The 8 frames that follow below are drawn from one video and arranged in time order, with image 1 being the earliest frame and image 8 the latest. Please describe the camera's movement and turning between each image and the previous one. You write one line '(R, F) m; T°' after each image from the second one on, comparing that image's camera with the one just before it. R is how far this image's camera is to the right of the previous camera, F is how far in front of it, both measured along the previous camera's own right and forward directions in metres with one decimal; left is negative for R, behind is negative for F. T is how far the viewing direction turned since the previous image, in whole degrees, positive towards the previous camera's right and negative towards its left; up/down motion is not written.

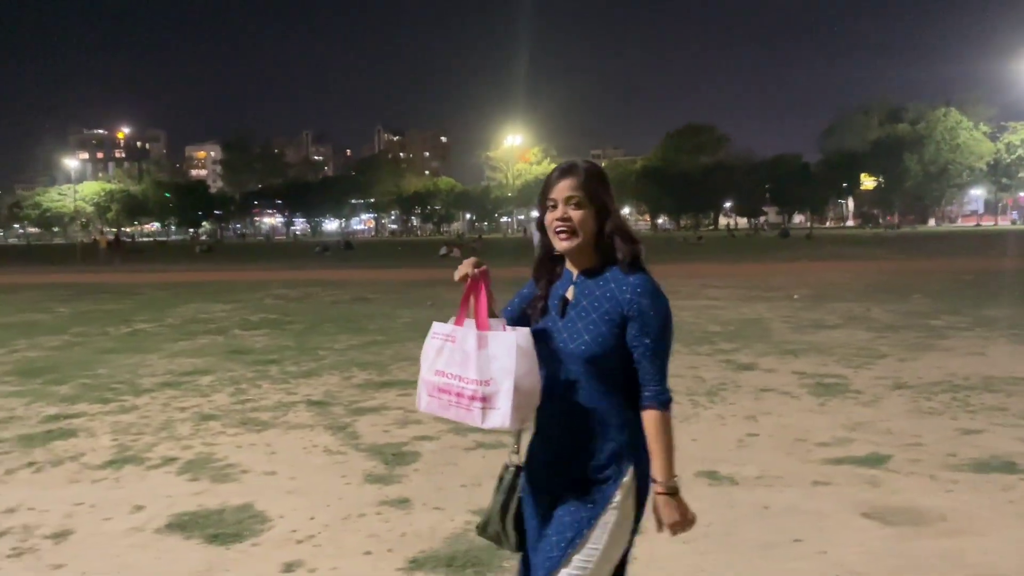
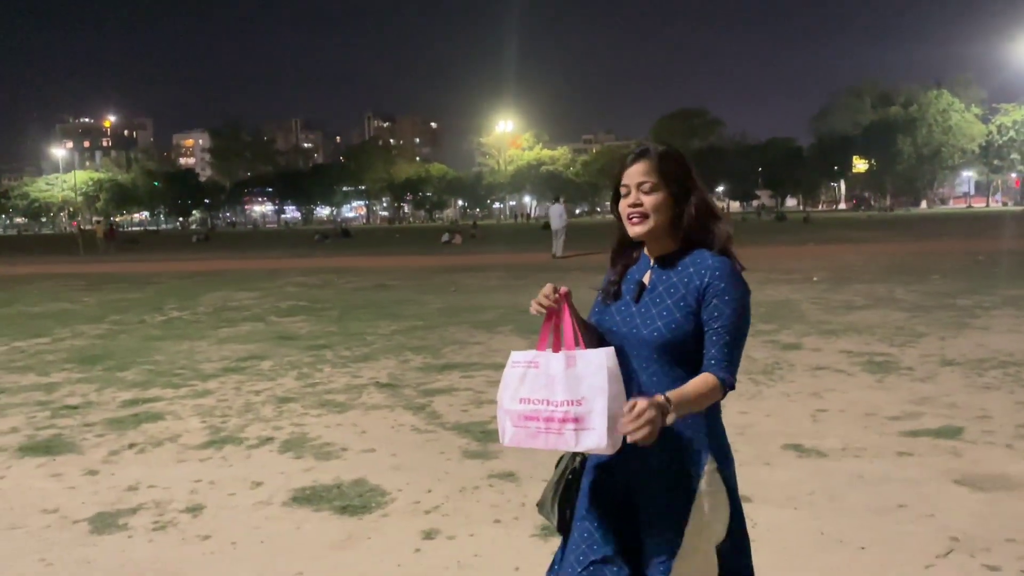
(-0.6, -0.2) m; 0°
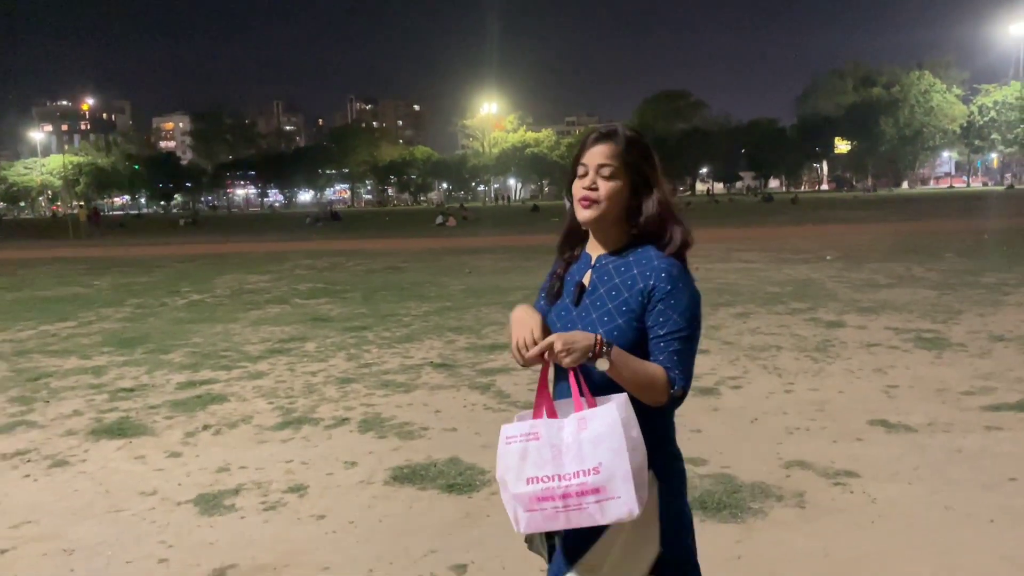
(-0.6, 0.0) m; +1°
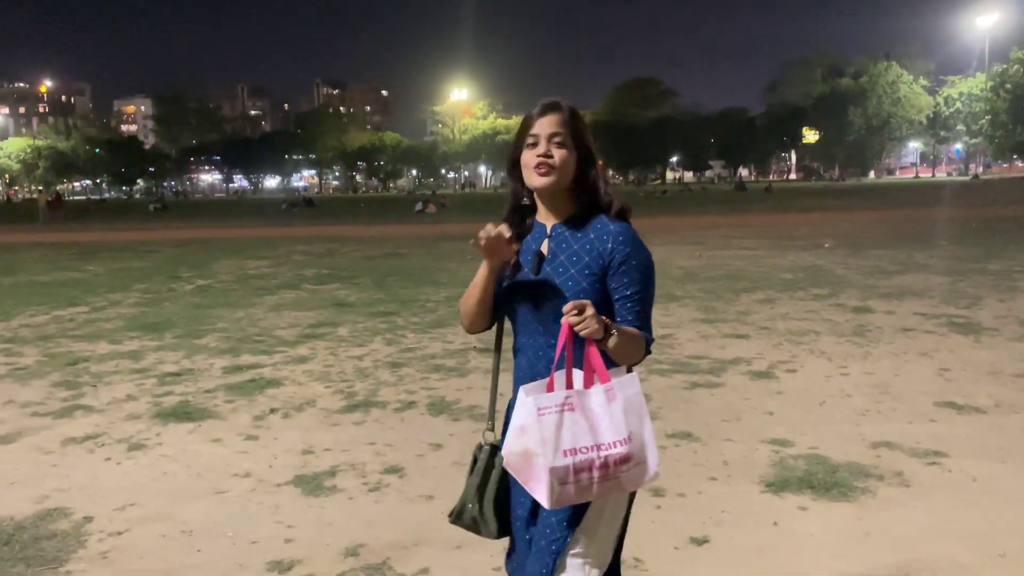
(-0.7, 0.0) m; +2°
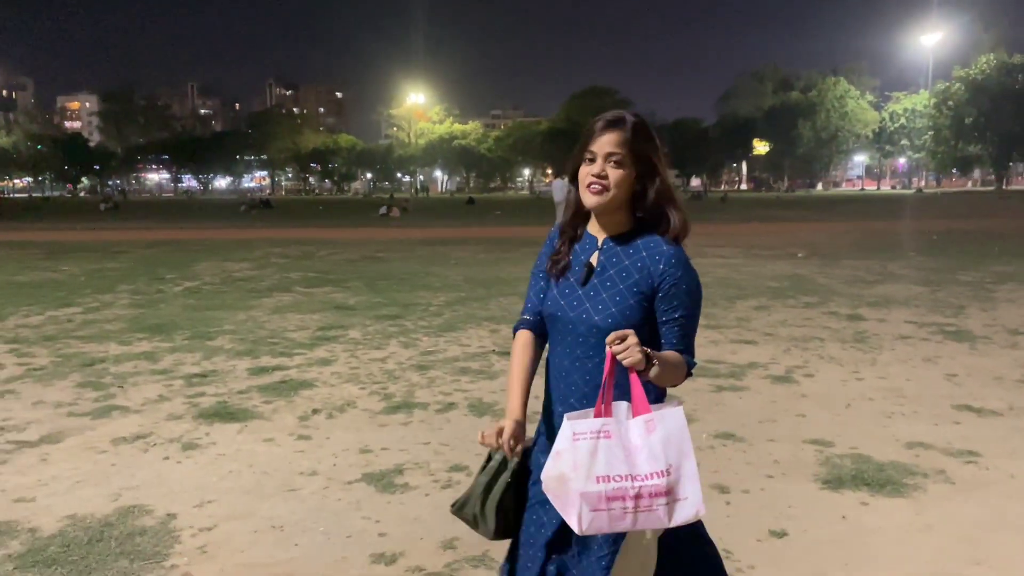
(-0.6, -0.2) m; +3°
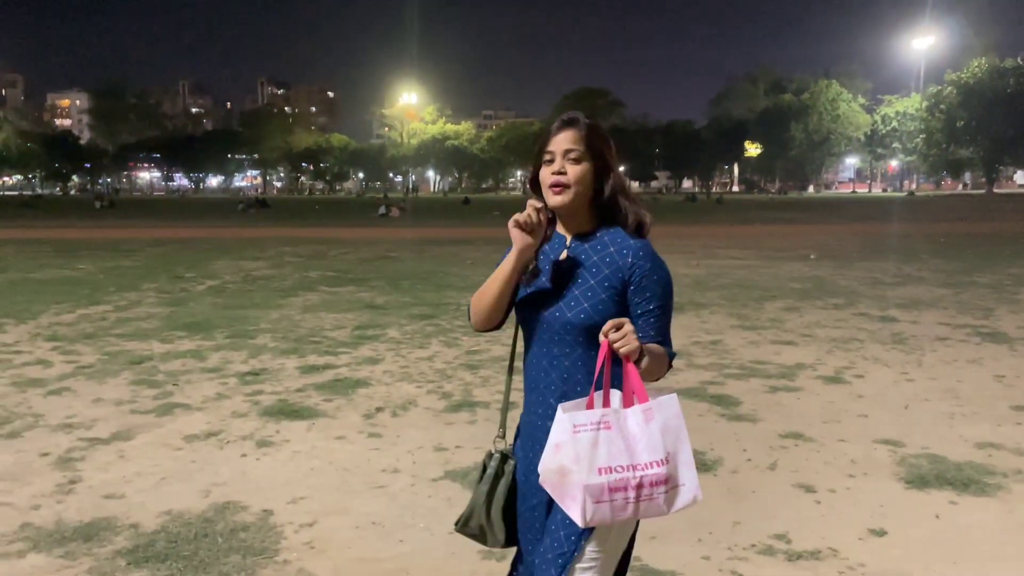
(-0.5, 0.0) m; 0°
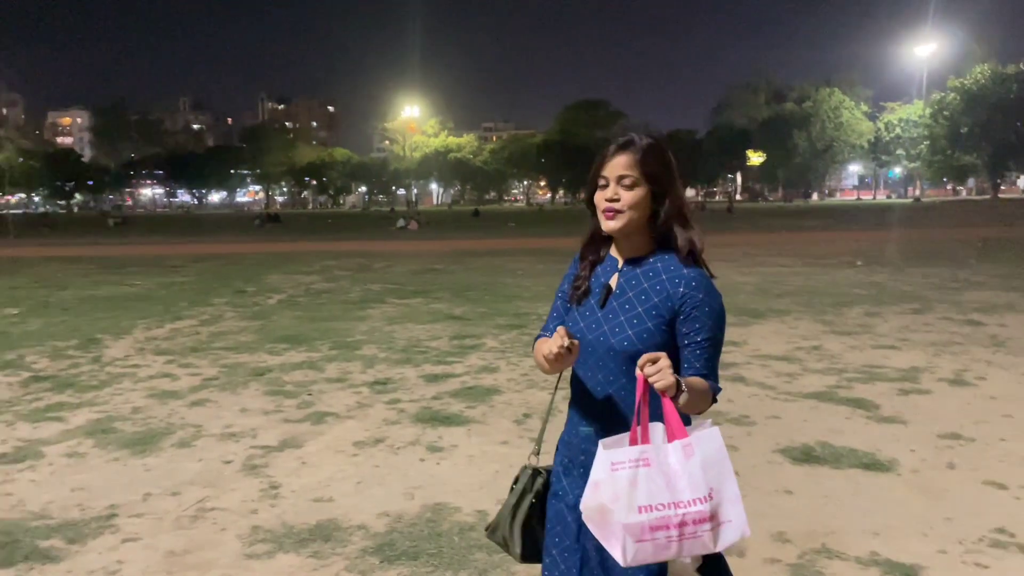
(-1.0, -0.2) m; -1°
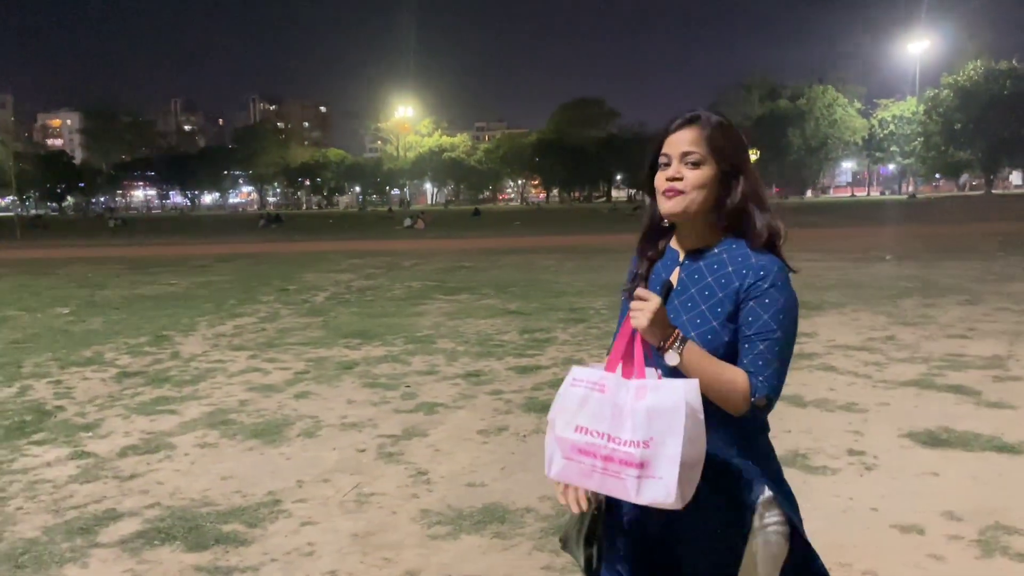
(-0.8, -0.1) m; 0°
